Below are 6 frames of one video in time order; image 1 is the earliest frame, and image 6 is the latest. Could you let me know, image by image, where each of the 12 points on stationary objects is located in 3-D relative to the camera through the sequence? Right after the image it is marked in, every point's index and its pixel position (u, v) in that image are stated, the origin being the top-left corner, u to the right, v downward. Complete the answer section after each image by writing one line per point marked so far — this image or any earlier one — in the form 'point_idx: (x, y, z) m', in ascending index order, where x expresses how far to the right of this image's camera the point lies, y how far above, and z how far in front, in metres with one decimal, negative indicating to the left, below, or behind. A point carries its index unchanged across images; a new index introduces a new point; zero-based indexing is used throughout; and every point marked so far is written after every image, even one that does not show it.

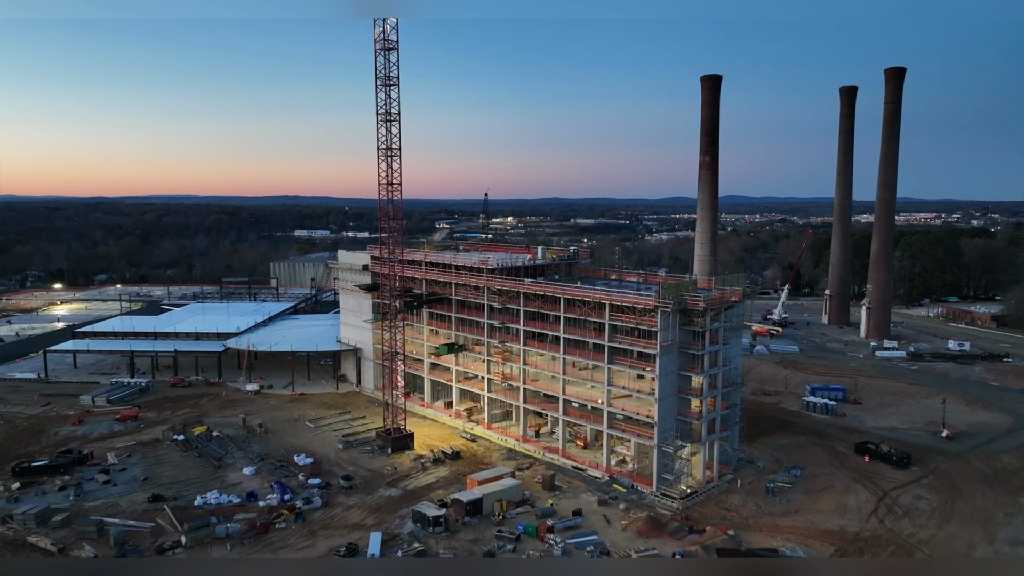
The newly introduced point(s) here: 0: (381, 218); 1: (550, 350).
0: (-3.3, +1.8, +19.3) m
1: (+0.9, -1.5, +18.3) m
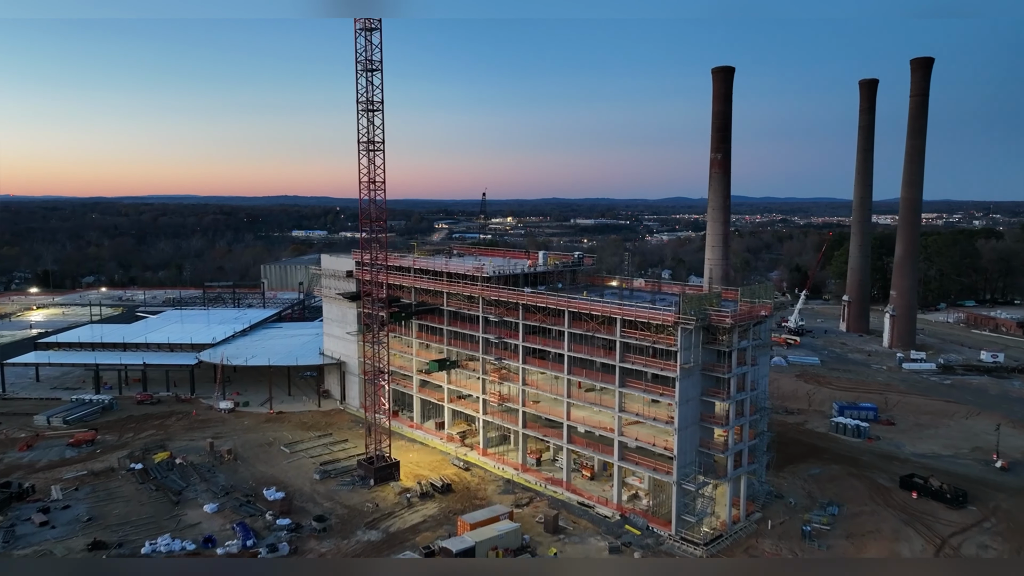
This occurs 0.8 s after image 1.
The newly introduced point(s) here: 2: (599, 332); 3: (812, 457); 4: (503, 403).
0: (-3.3, +1.5, +17.3) m
1: (+0.9, -1.7, +16.2) m
2: (+1.7, -0.9, +15.1) m
3: (+6.8, -3.8, +17.8) m
4: (-0.2, -2.6, +17.5) m
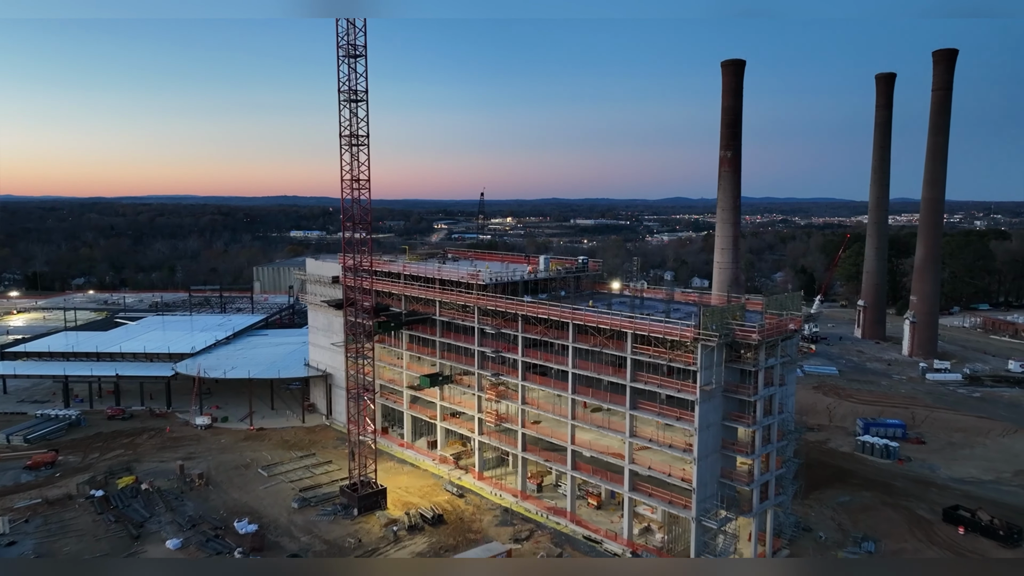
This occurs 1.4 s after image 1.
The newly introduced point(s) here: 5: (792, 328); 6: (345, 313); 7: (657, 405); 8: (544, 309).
0: (-3.3, +1.3, +15.7) m
1: (+0.8, -1.9, +14.6) m
2: (+1.7, -1.0, +13.5) m
3: (+6.8, -4.0, +16.2) m
4: (-0.2, -2.8, +15.9) m
5: (+4.5, -0.7, +12.7) m
6: (-3.9, -0.6, +18.5) m
7: (+2.5, -2.0, +13.1) m
8: (+0.6, -0.4, +14.5) m
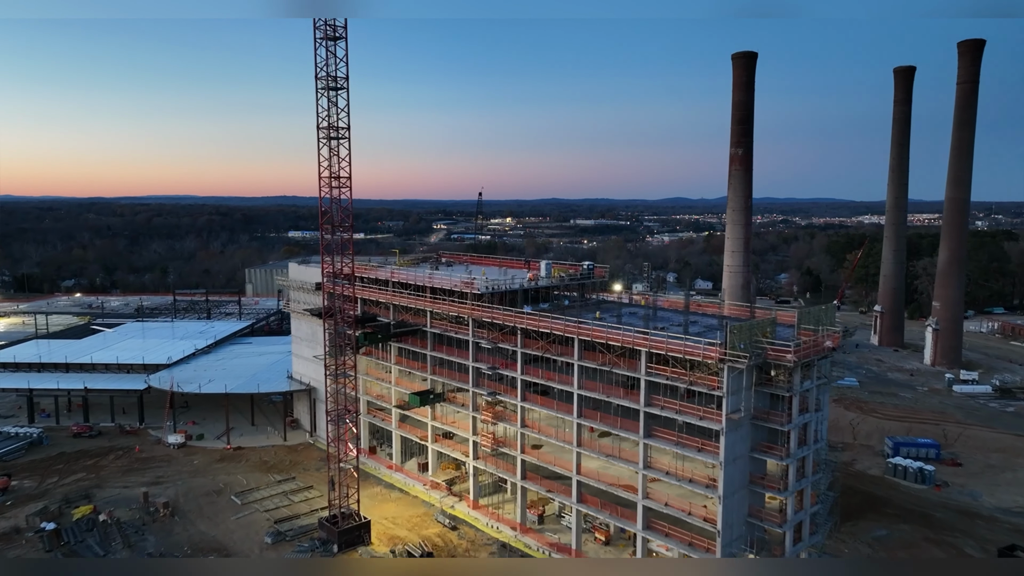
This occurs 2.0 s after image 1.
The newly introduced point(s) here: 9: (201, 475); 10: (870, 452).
0: (-3.4, +1.2, +14.1) m
1: (+0.8, -2.1, +13.1) m
2: (+1.6, -1.2, +11.9) m
3: (+6.8, -4.2, +14.6) m
4: (-0.3, -3.0, +14.4) m
5: (+4.5, -0.8, +11.1) m
6: (-4.0, -0.8, +16.9) m
7: (+2.4, -2.1, +11.6) m
8: (+0.6, -0.6, +13.0) m
9: (-6.8, -4.1, +17.1) m
10: (+8.4, -3.8, +18.2) m
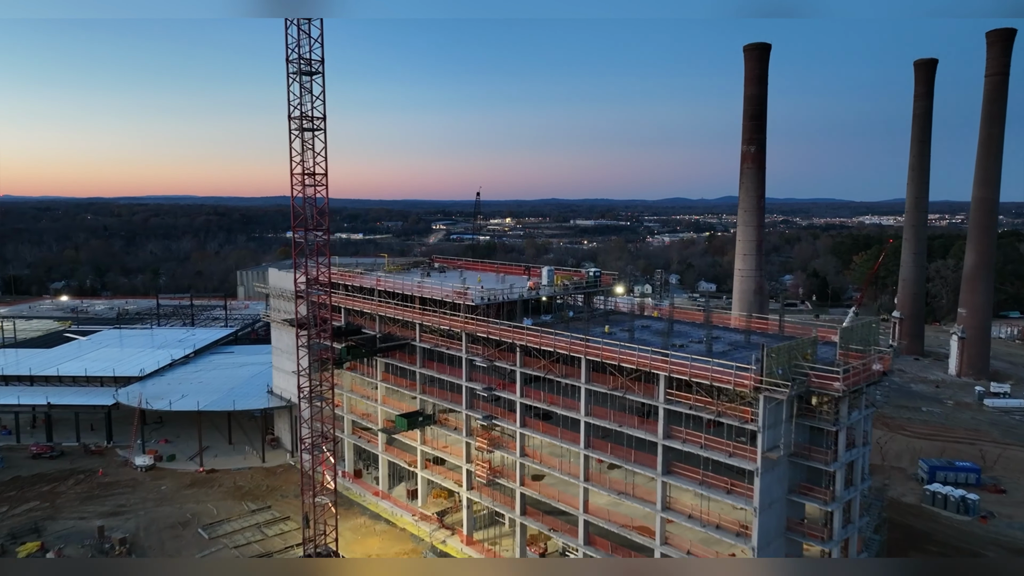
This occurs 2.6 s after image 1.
0: (-3.4, +1.0, +12.5) m
1: (+0.8, -2.3, +11.5) m
2: (+1.6, -1.4, +10.3) m
3: (+6.7, -4.4, +13.0) m
4: (-0.3, -3.1, +12.8) m
5: (+4.5, -1.0, +9.5) m
6: (-4.0, -0.9, +15.3) m
7: (+2.4, -2.3, +10.0) m
8: (+0.5, -0.7, +11.4) m
9: (-6.8, -4.3, +15.5) m
10: (+8.3, -4.0, +16.6) m
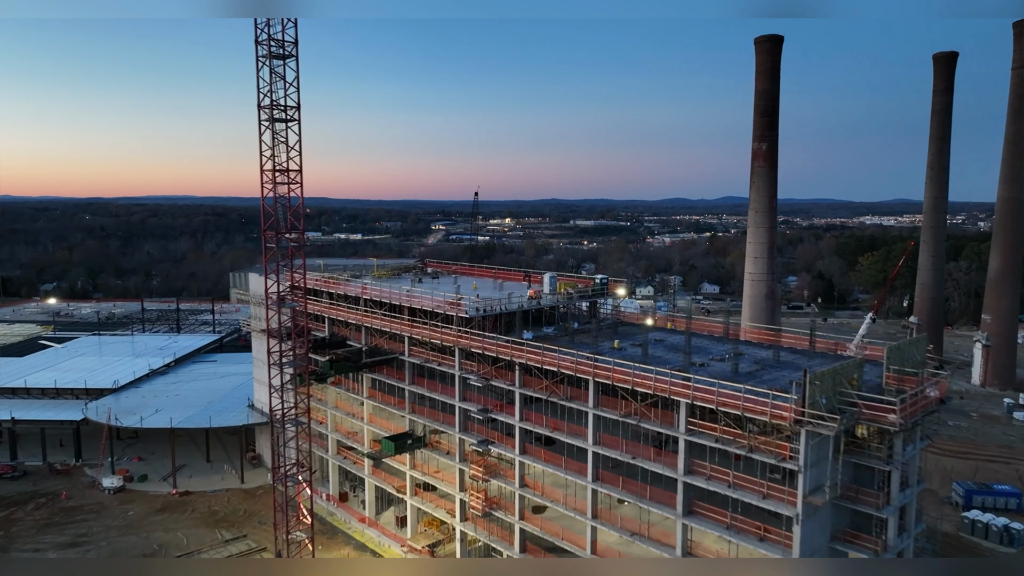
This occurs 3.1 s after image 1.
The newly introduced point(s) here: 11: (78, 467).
0: (-3.4, +0.8, +11.2) m
1: (+0.7, -2.4, +10.2) m
2: (+1.6, -1.5, +9.0) m
3: (+6.7, -4.5, +11.7) m
4: (-0.3, -3.3, +11.5) m
5: (+4.5, -1.2, +8.2) m
6: (-4.0, -1.1, +14.0) m
7: (+2.4, -2.5, +8.7) m
8: (+0.5, -0.9, +10.1) m
9: (-6.9, -4.4, +14.1) m
10: (+8.3, -4.2, +15.3) m
11: (-9.6, -3.9, +17.2) m
